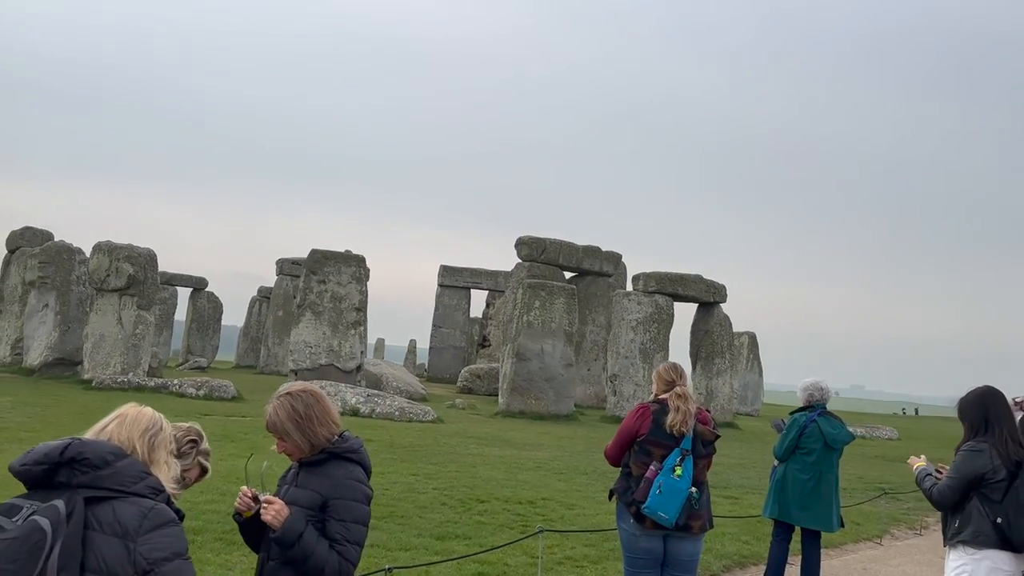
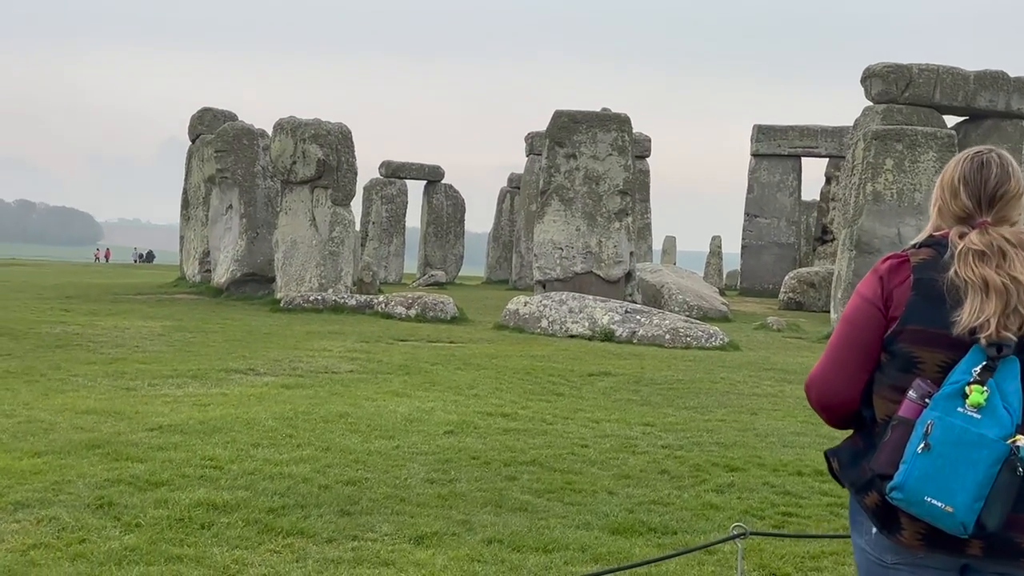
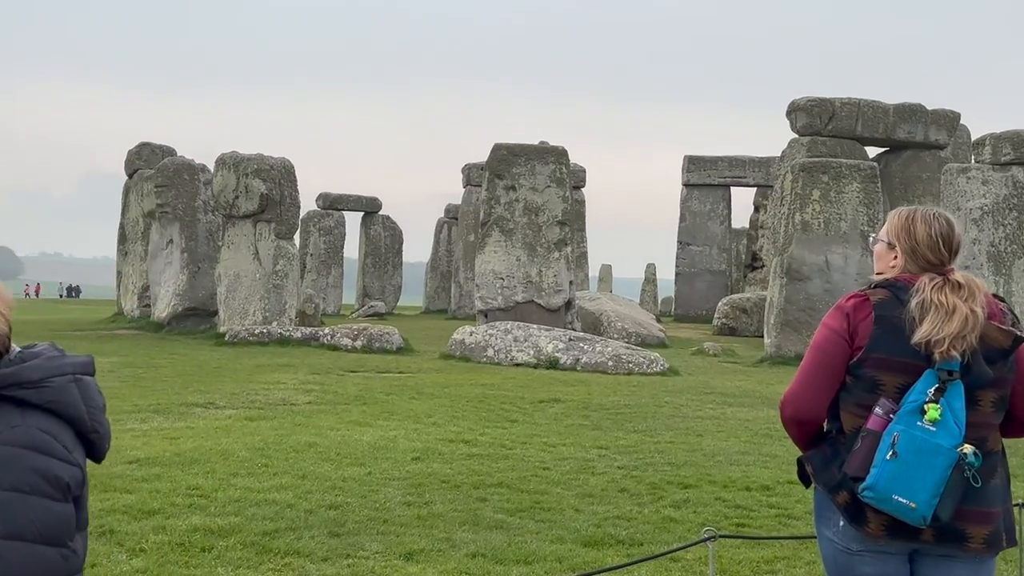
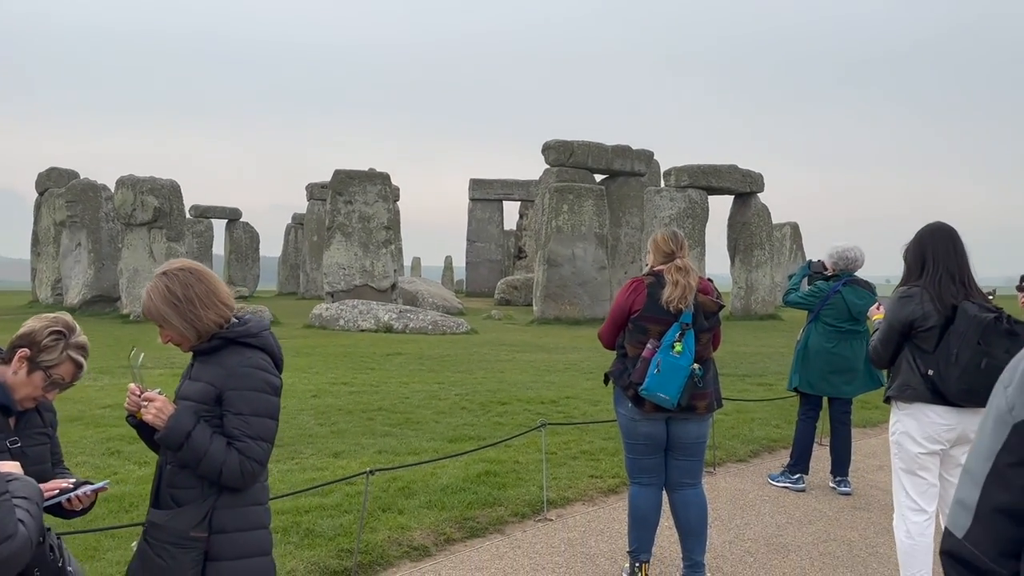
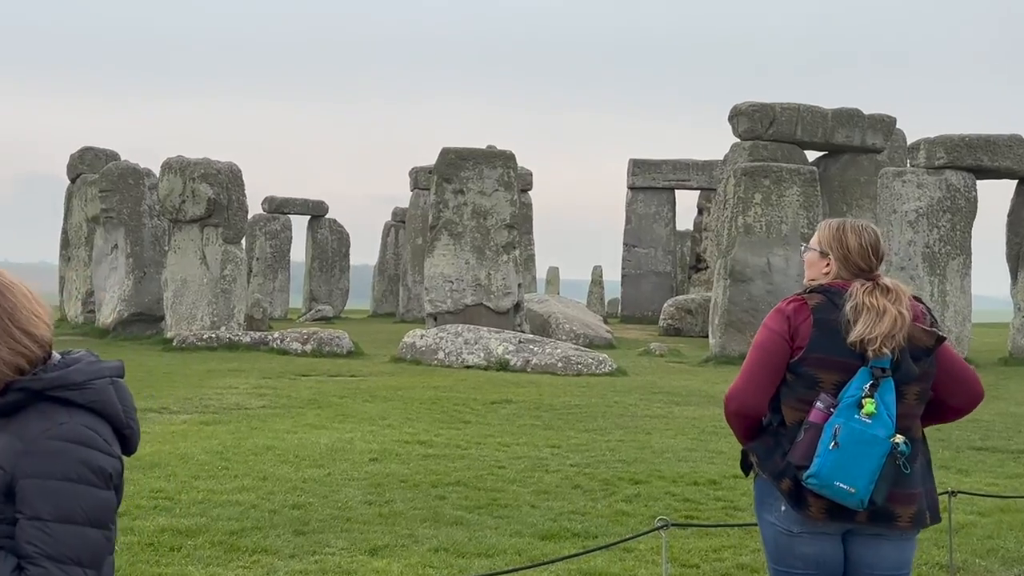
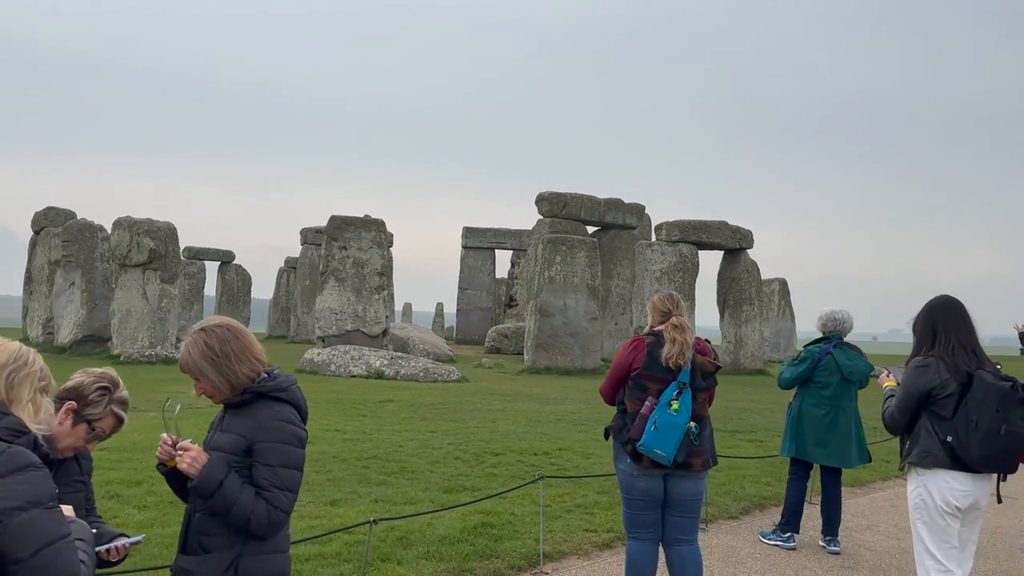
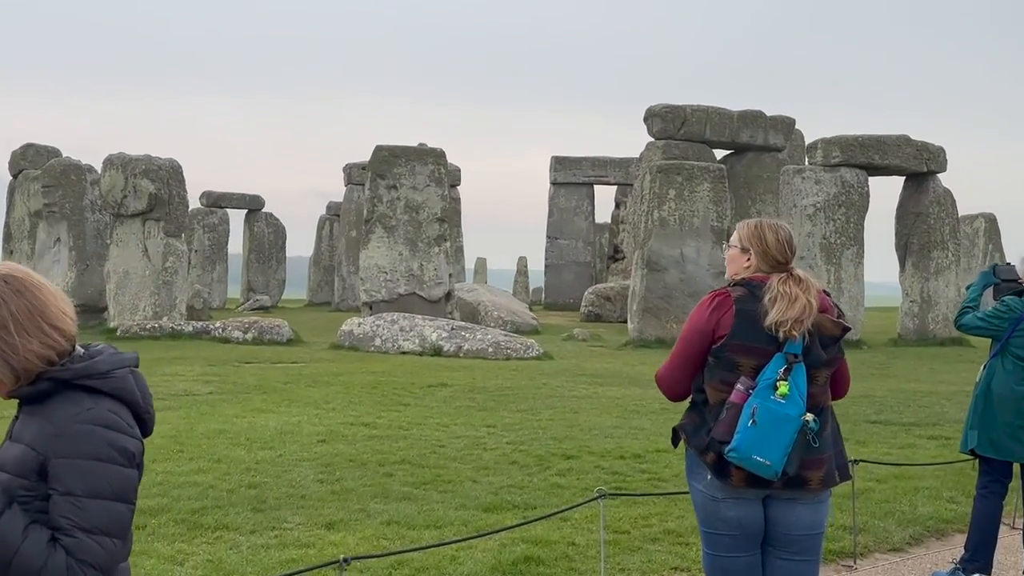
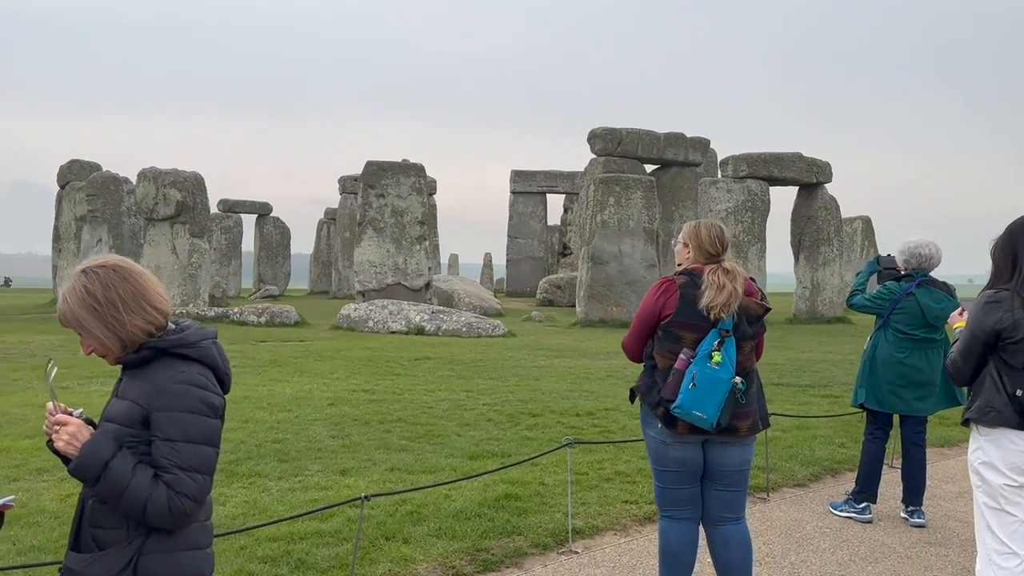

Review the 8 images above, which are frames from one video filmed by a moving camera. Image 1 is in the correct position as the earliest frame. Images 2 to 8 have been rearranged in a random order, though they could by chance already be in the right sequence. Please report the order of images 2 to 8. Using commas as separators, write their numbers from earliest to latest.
6, 4, 8, 7, 5, 3, 2
